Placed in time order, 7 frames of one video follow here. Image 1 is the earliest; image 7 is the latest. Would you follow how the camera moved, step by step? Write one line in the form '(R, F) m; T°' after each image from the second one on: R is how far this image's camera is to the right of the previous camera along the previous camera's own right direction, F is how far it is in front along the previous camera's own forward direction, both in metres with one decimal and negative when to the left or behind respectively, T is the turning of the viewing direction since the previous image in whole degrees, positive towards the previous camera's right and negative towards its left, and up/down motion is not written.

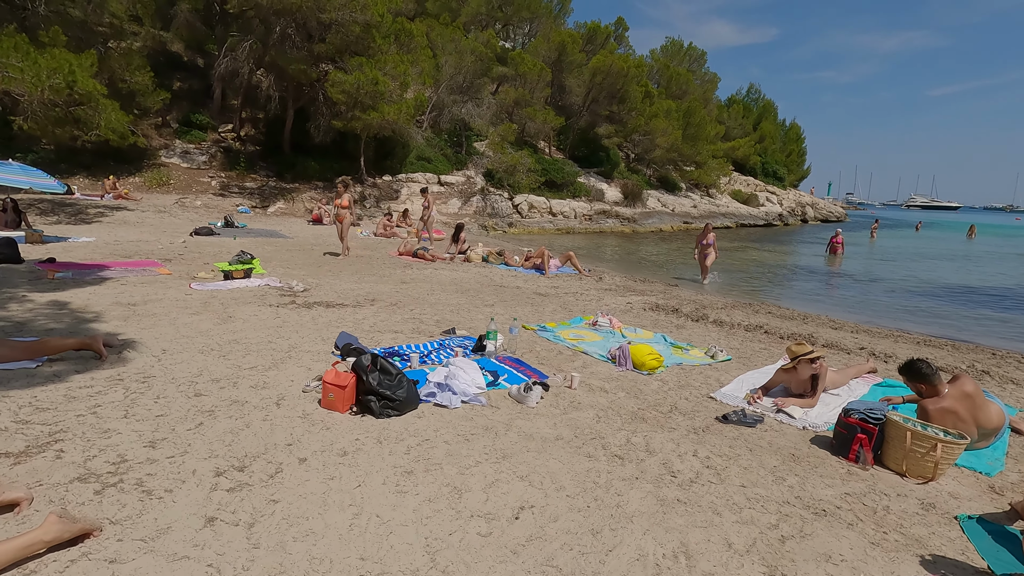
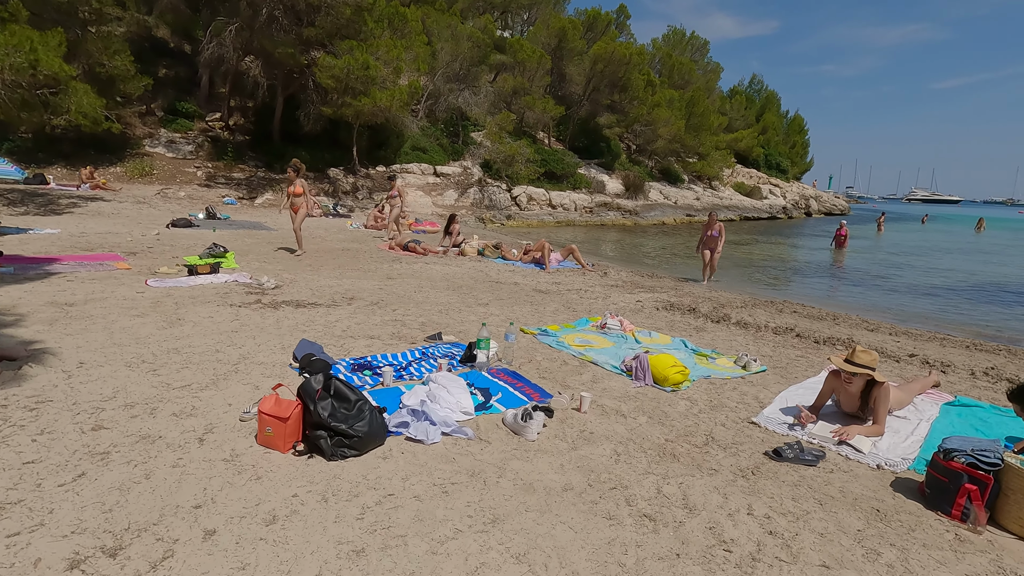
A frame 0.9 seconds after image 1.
(0.0, +1.0) m; 0°
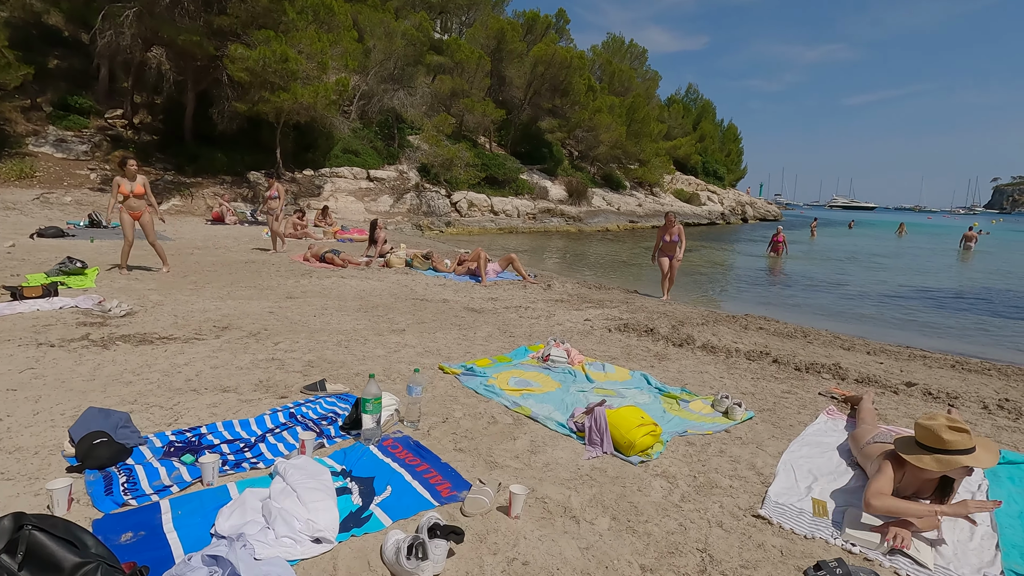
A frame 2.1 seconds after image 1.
(+0.3, +1.5) m; +6°
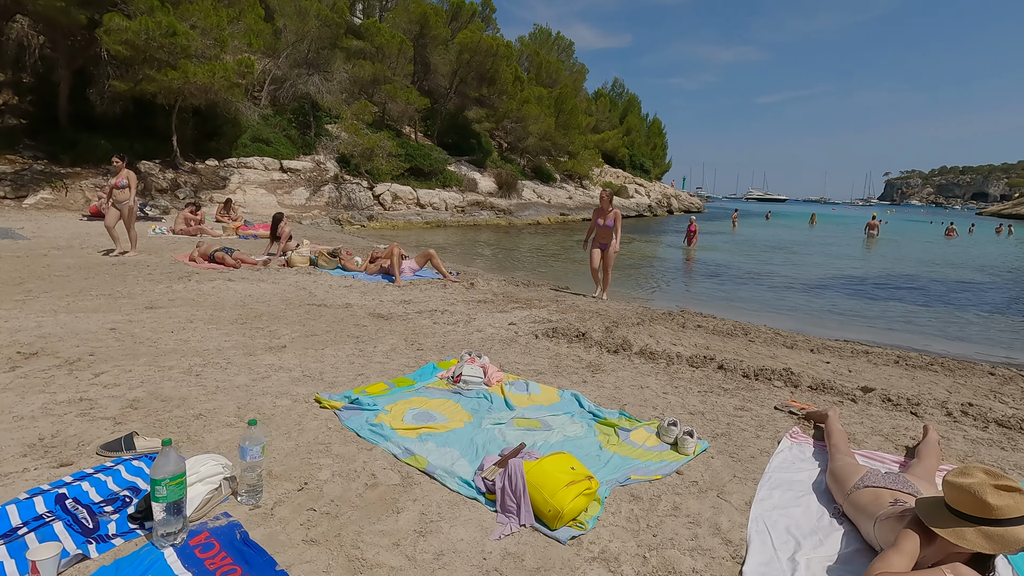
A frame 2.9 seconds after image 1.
(+0.3, +1.0) m; +7°
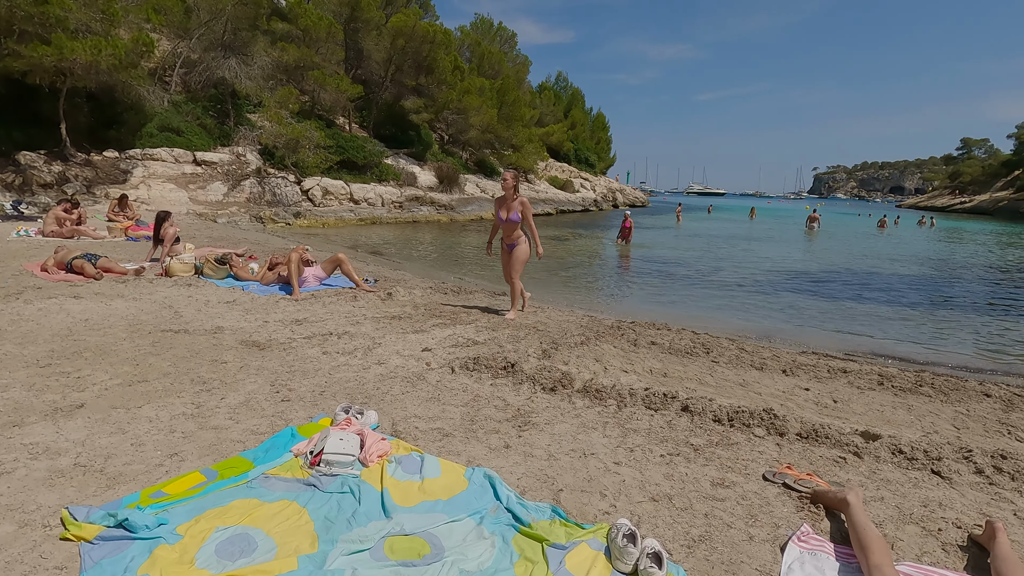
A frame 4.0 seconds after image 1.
(+0.4, +1.4) m; +5°
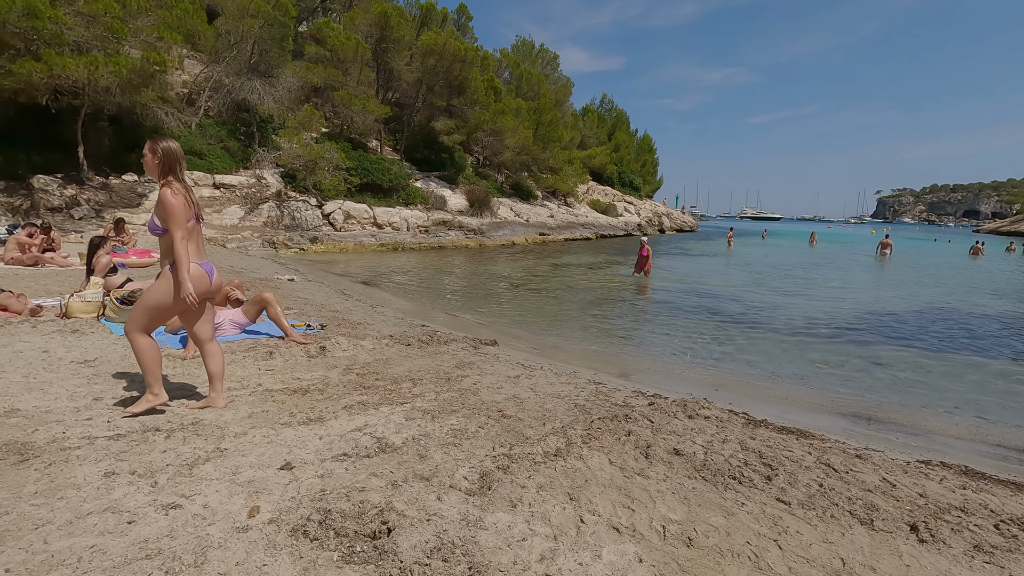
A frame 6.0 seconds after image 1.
(+0.8, +2.4) m; -5°
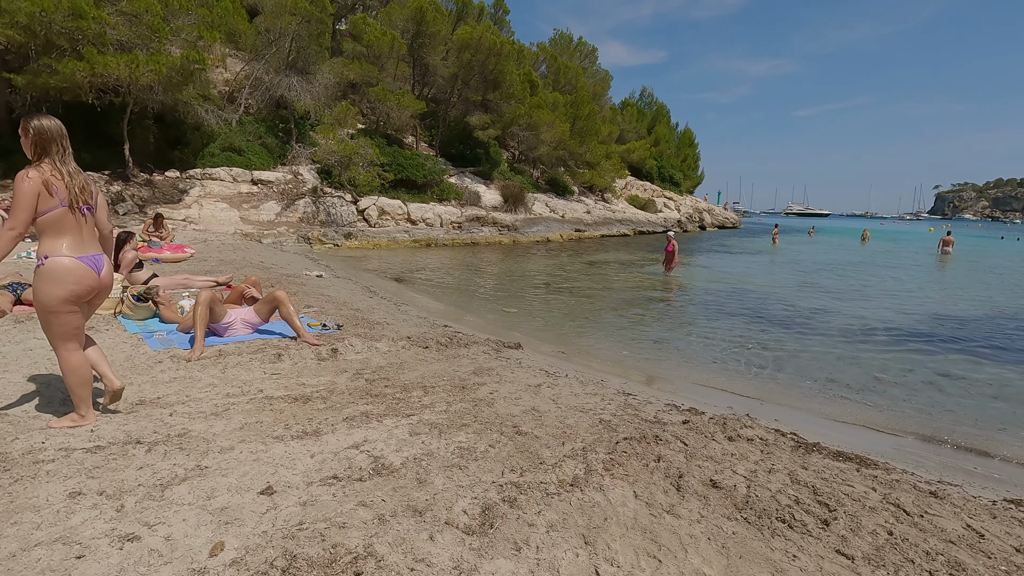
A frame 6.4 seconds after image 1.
(+0.2, +0.5) m; -4°
